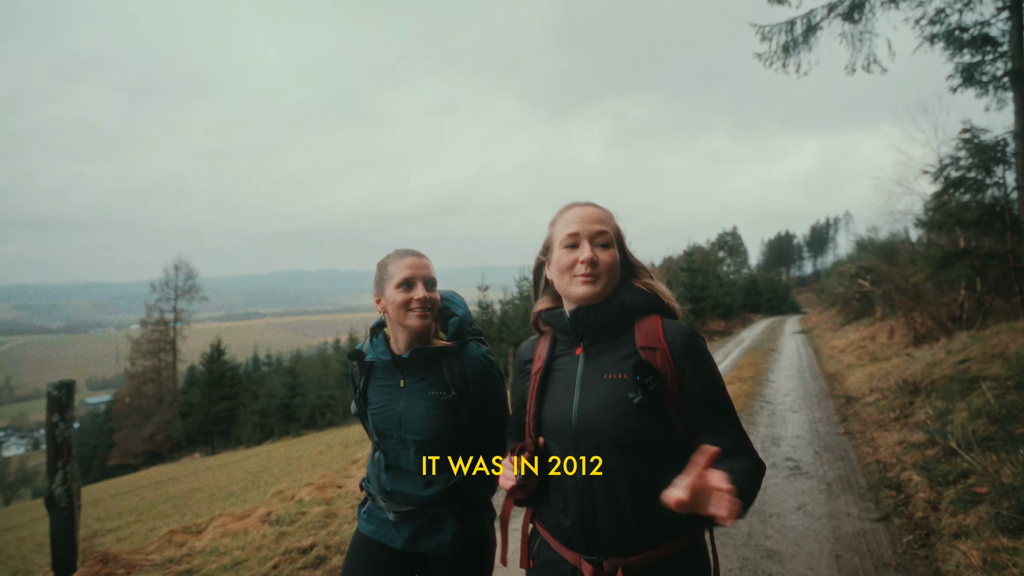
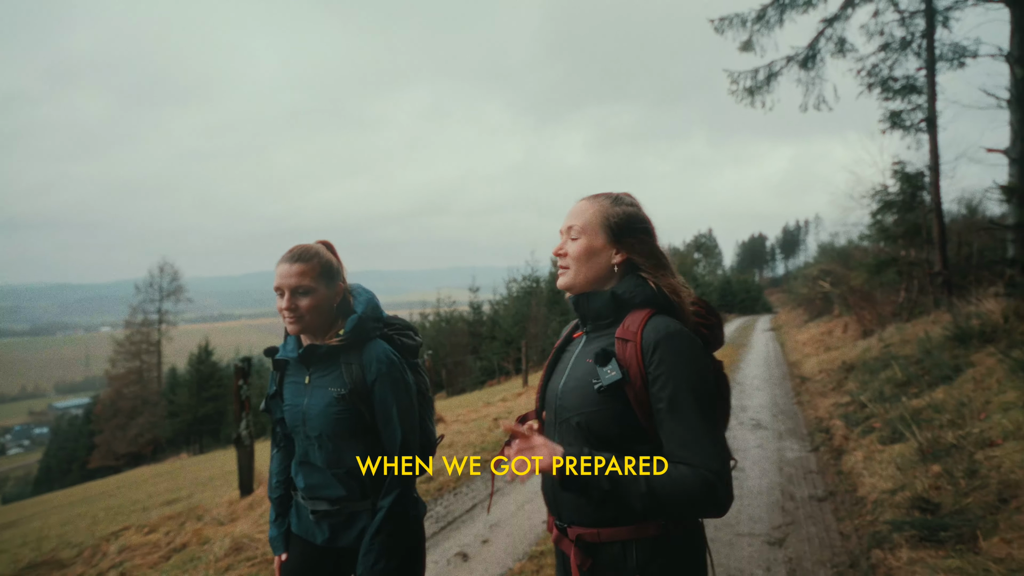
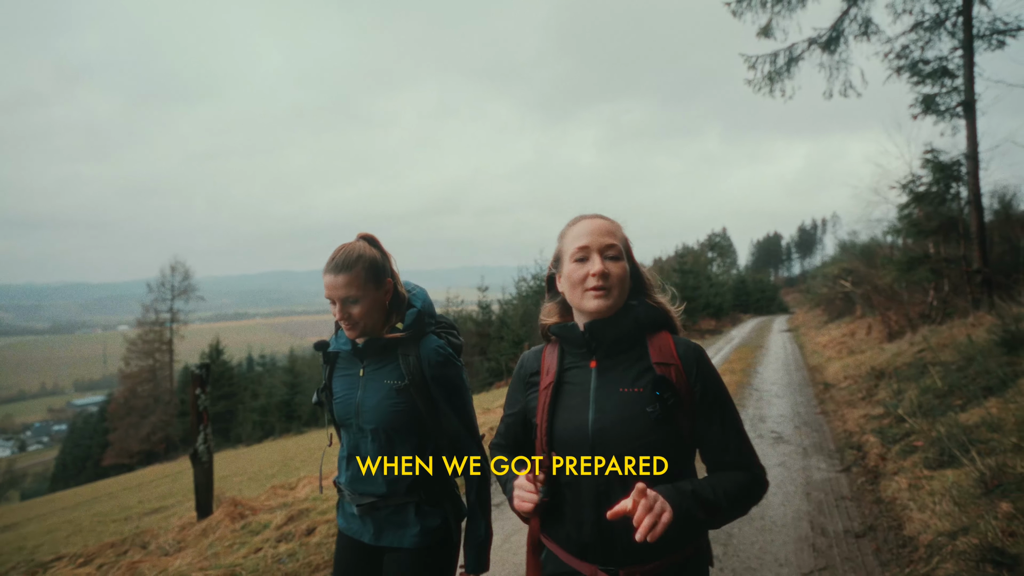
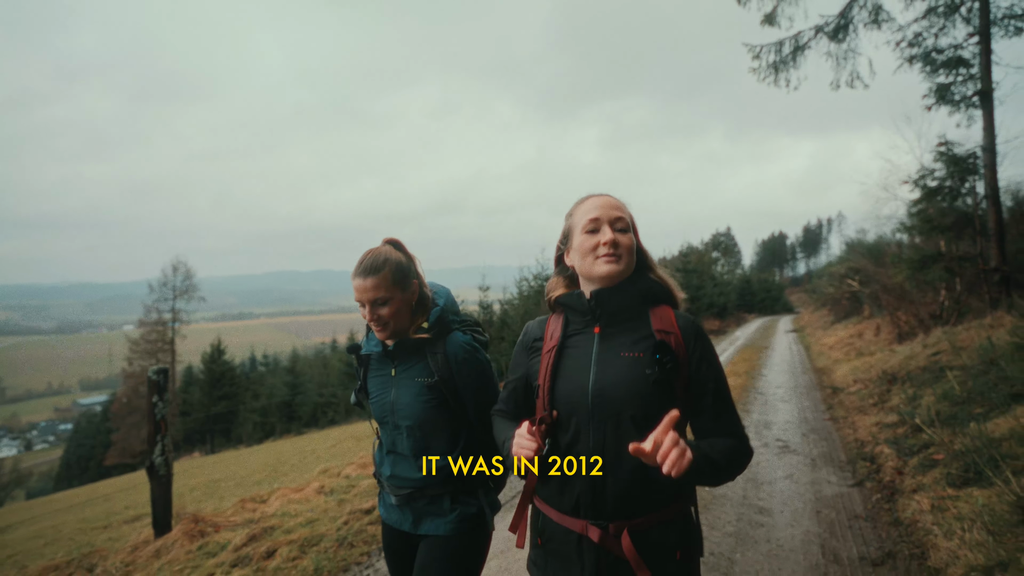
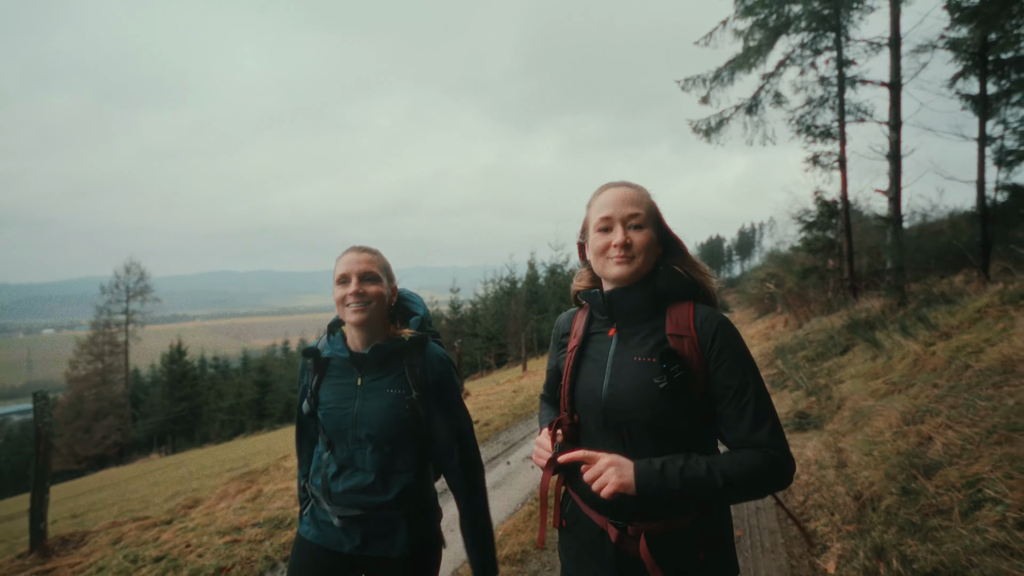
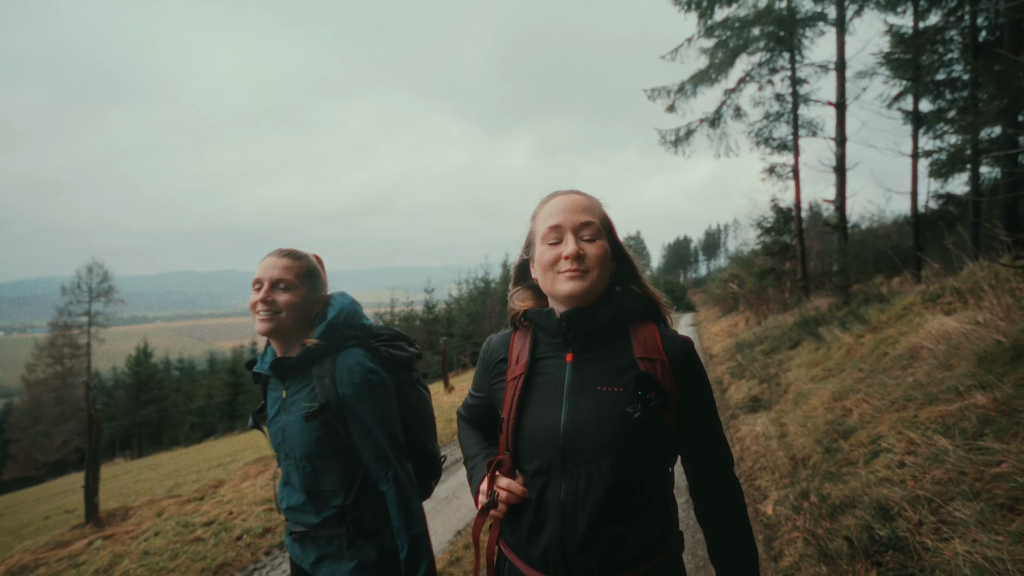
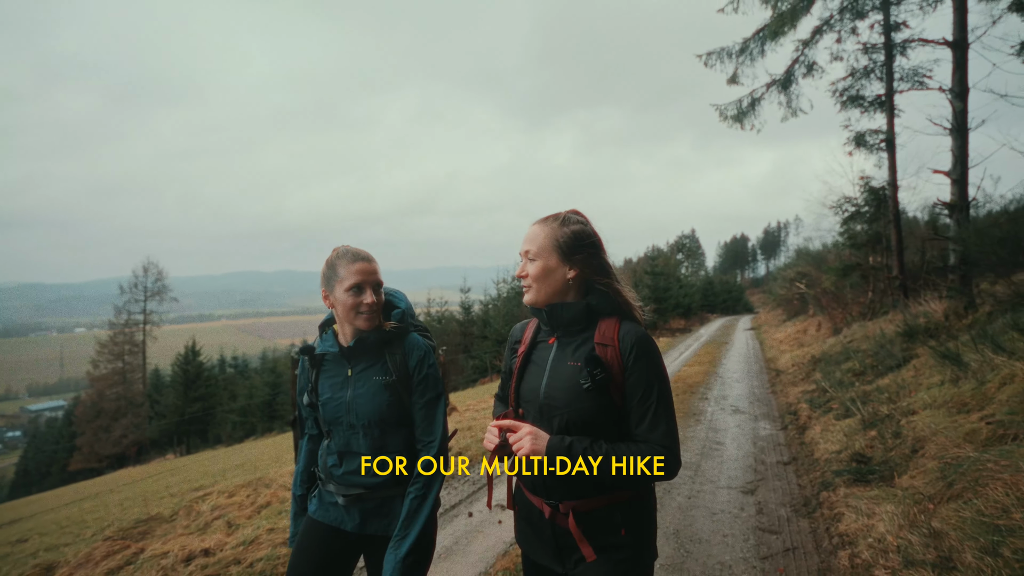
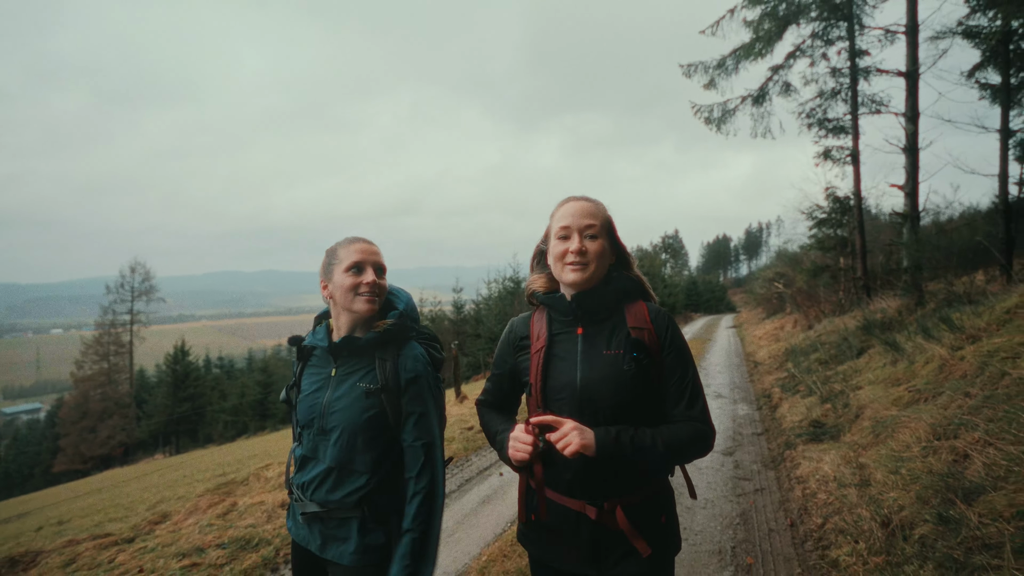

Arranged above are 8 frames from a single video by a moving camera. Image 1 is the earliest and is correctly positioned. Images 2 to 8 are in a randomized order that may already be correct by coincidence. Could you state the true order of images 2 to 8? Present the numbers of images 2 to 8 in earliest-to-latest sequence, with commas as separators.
4, 3, 2, 7, 8, 5, 6
